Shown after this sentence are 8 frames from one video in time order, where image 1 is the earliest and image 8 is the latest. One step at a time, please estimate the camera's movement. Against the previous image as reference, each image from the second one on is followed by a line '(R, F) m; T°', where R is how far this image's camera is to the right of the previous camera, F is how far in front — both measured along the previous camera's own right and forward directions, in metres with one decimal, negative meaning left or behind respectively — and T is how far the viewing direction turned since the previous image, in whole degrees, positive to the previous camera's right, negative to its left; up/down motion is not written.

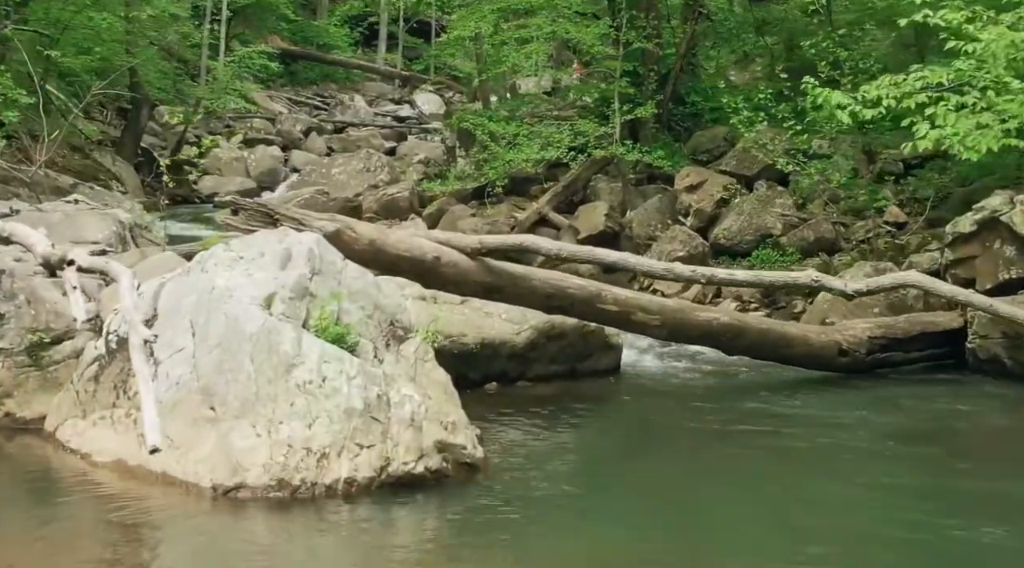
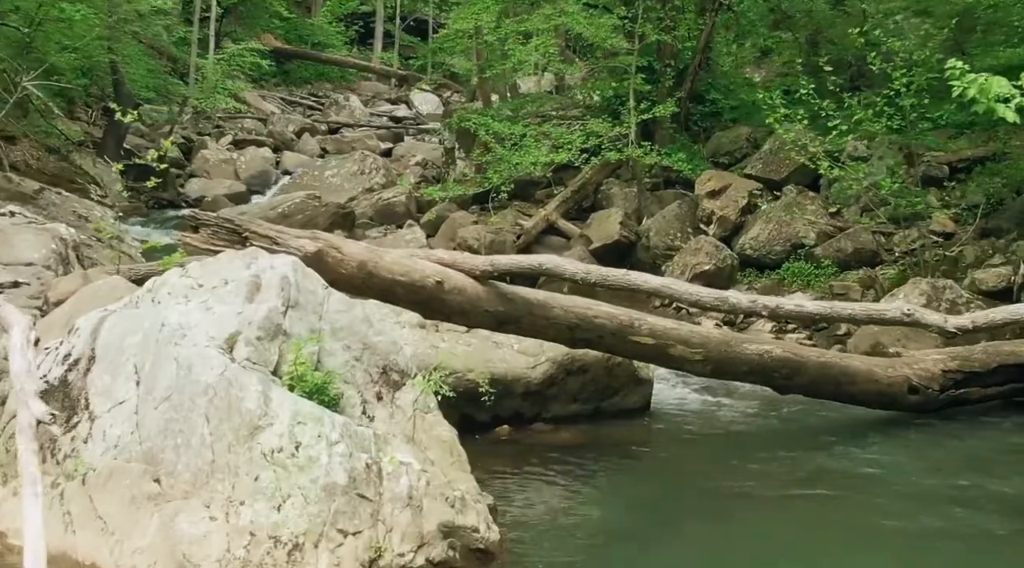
(-0.1, +1.3) m; 0°
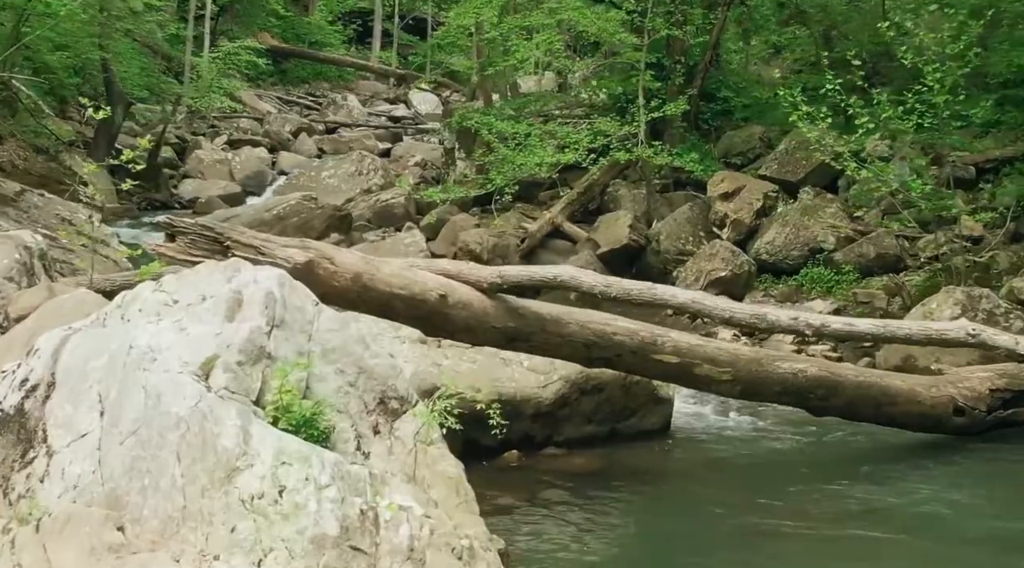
(-0.1, +0.6) m; 0°
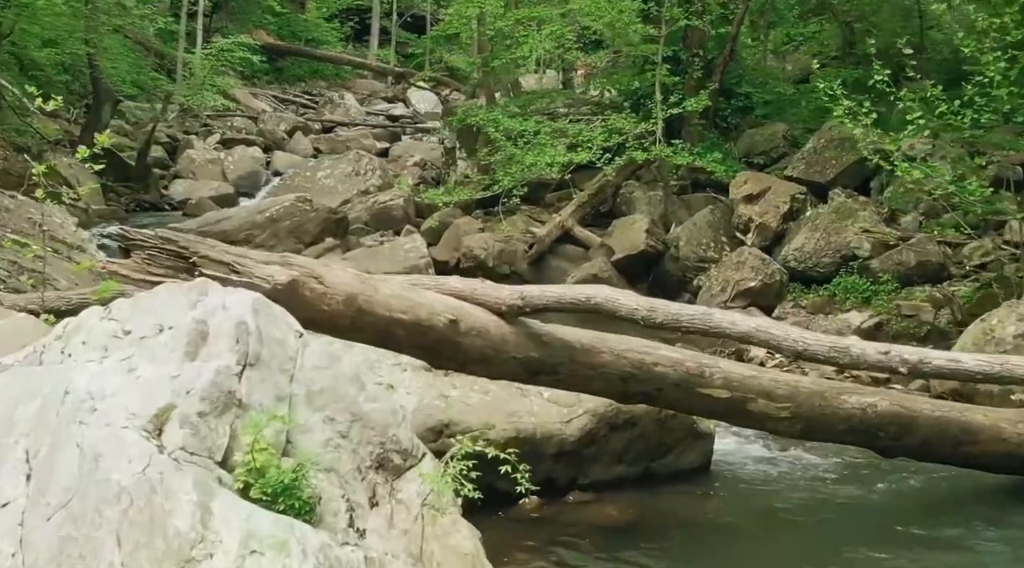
(-0.1, +1.0) m; 0°
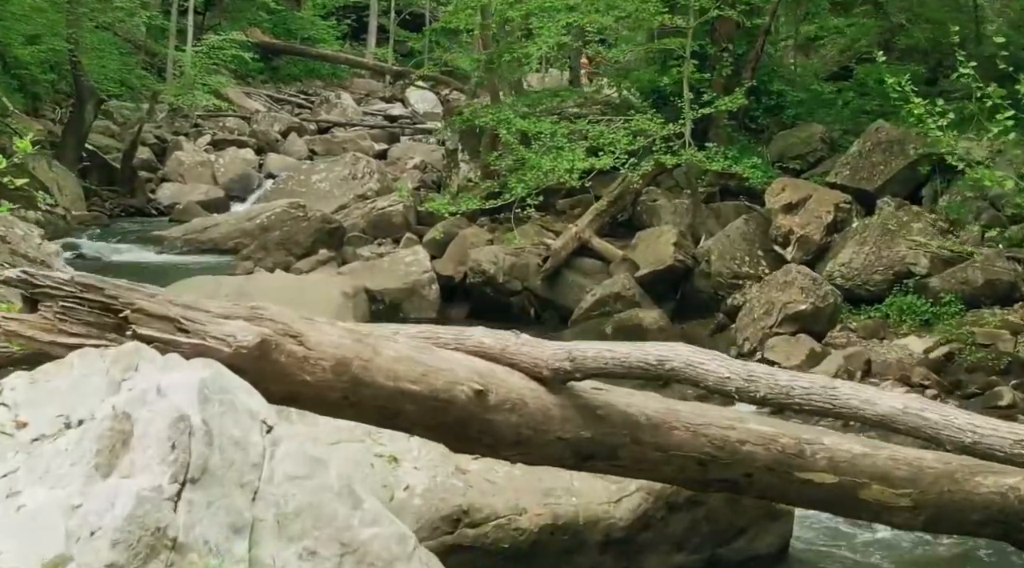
(-0.2, +1.3) m; 0°
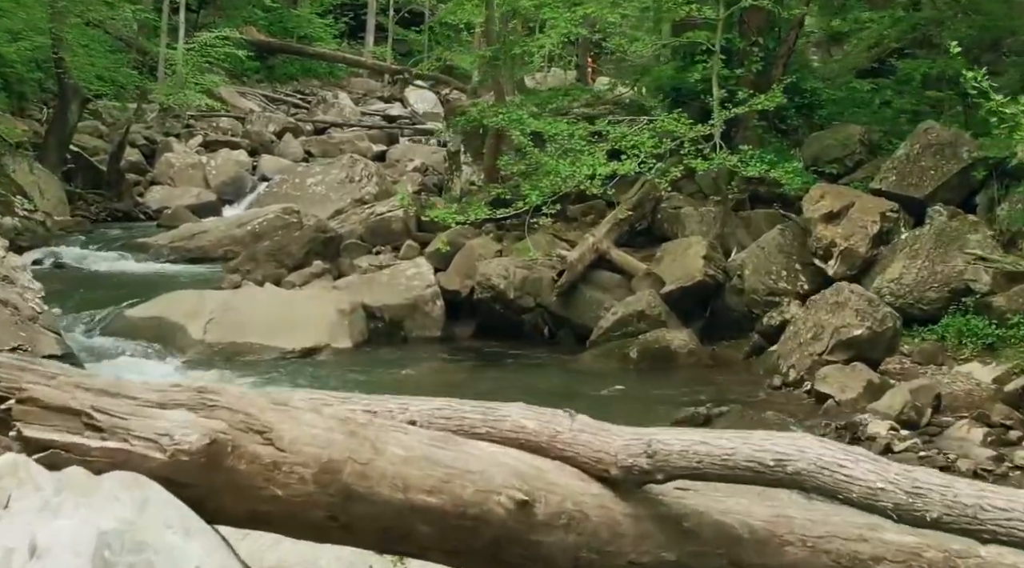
(-0.1, +1.1) m; 0°
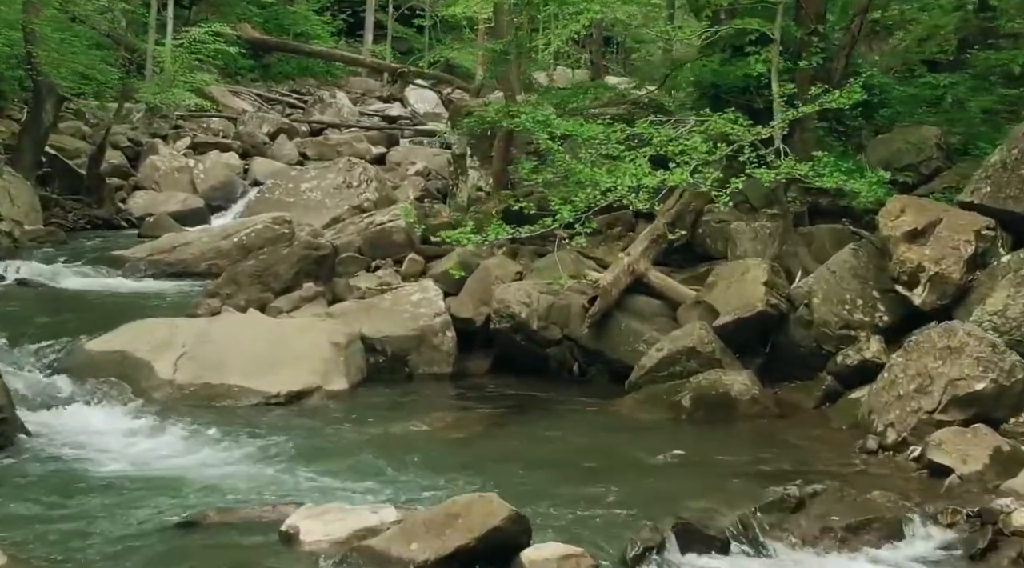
(-0.2, +1.6) m; 0°
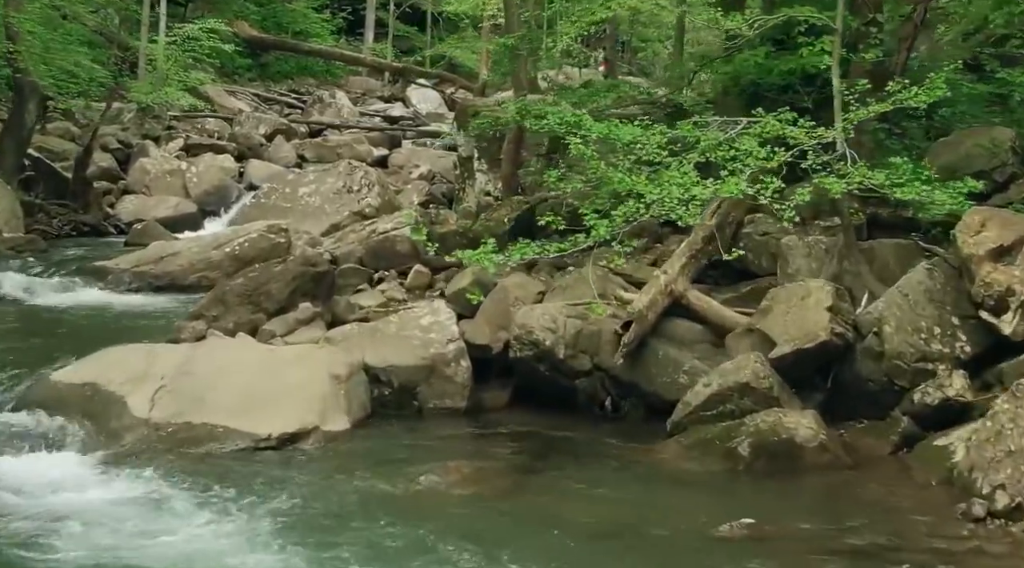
(-0.2, +1.1) m; 0°
